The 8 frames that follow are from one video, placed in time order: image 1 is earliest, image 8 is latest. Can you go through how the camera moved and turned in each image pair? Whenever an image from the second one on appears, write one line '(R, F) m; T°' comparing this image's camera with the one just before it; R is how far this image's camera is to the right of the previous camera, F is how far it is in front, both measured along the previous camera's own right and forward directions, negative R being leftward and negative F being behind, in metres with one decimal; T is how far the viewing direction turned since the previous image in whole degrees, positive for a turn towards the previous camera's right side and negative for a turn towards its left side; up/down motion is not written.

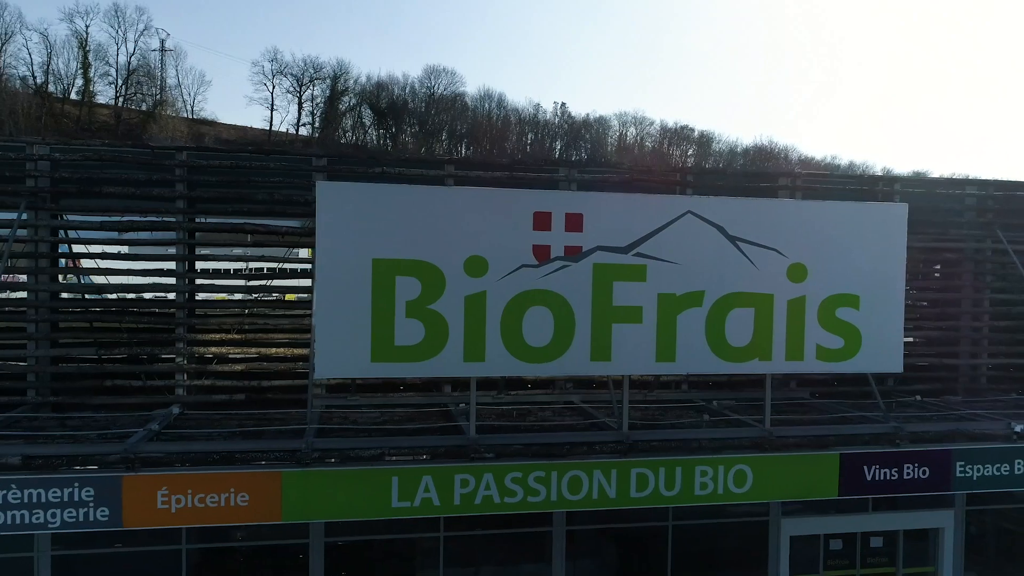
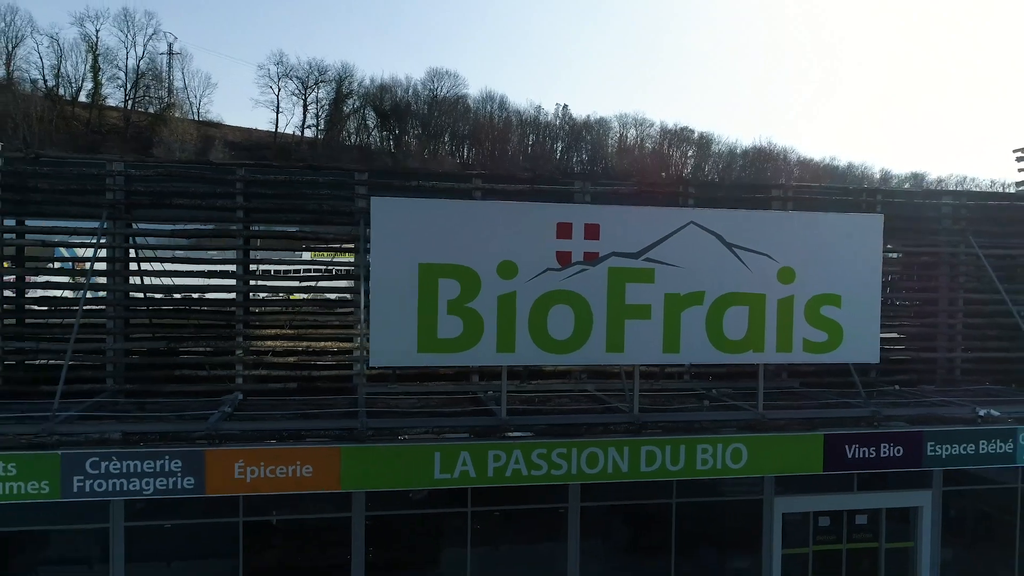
(-0.3, -1.1) m; 0°
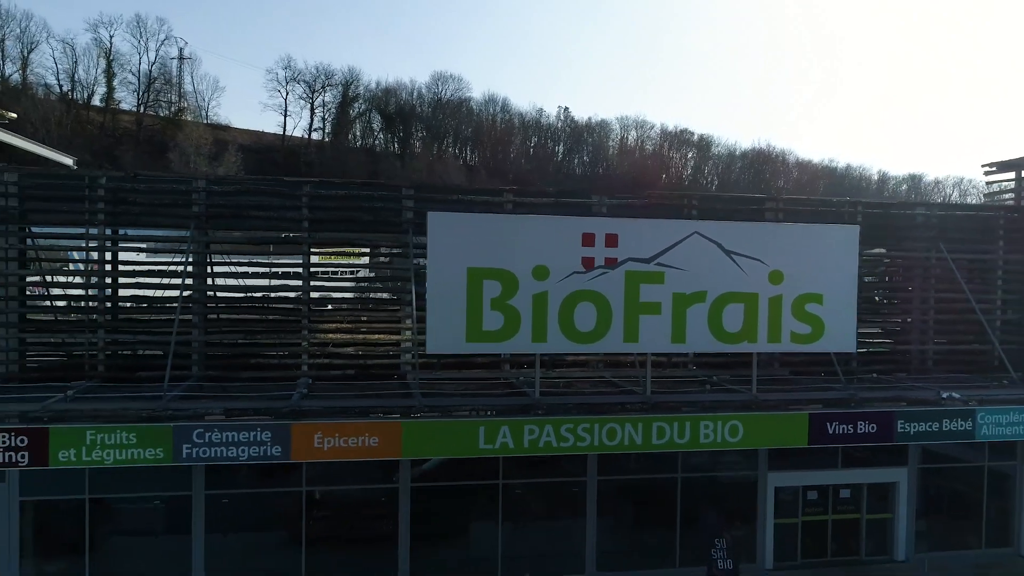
(-0.4, -1.5) m; 0°
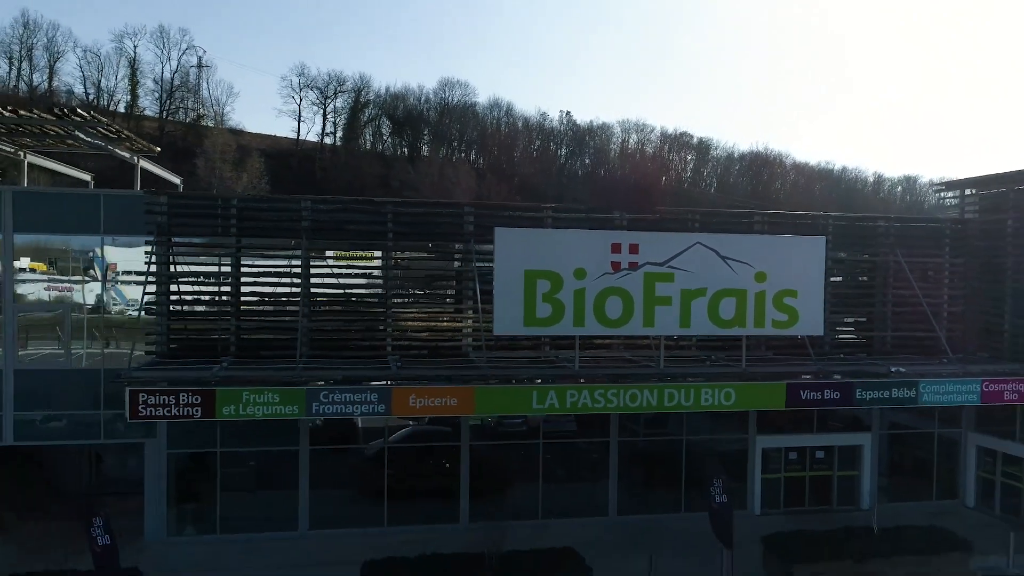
(-0.8, -2.9) m; 0°
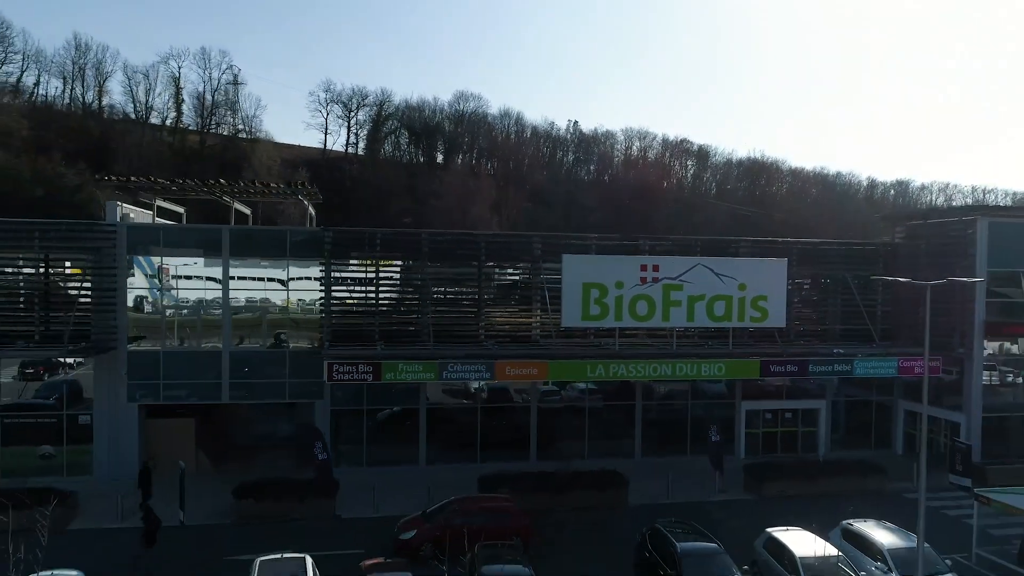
(-1.5, -6.0) m; 0°
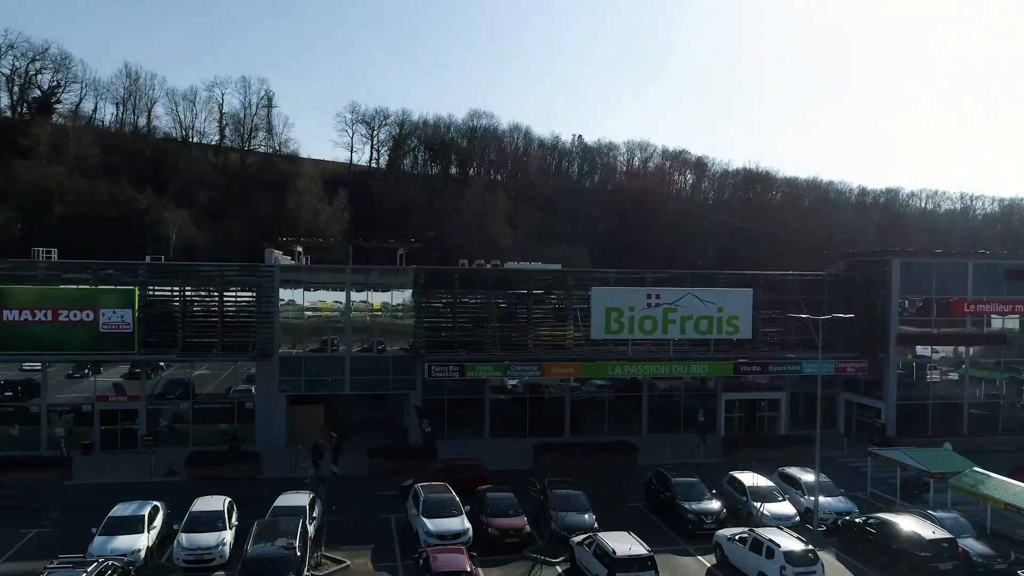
(-1.5, -7.4) m; 0°
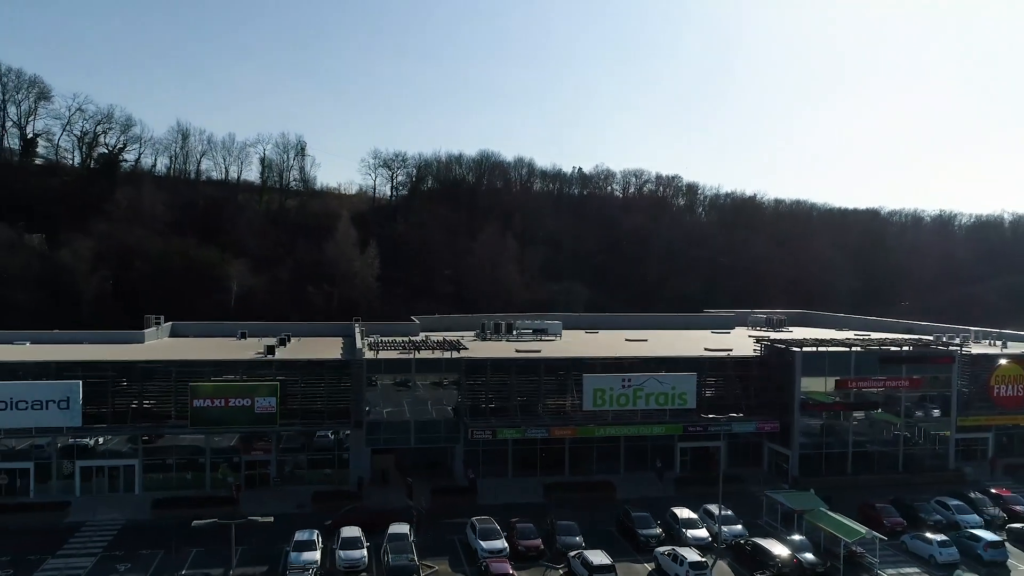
(-0.8, -11.4) m; 0°
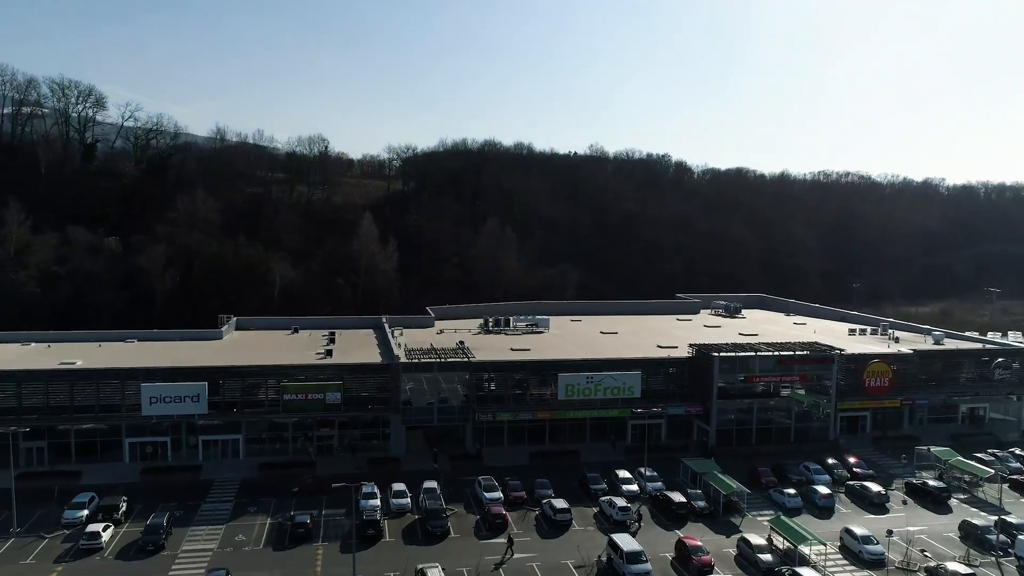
(+0.6, -13.8) m; 0°
